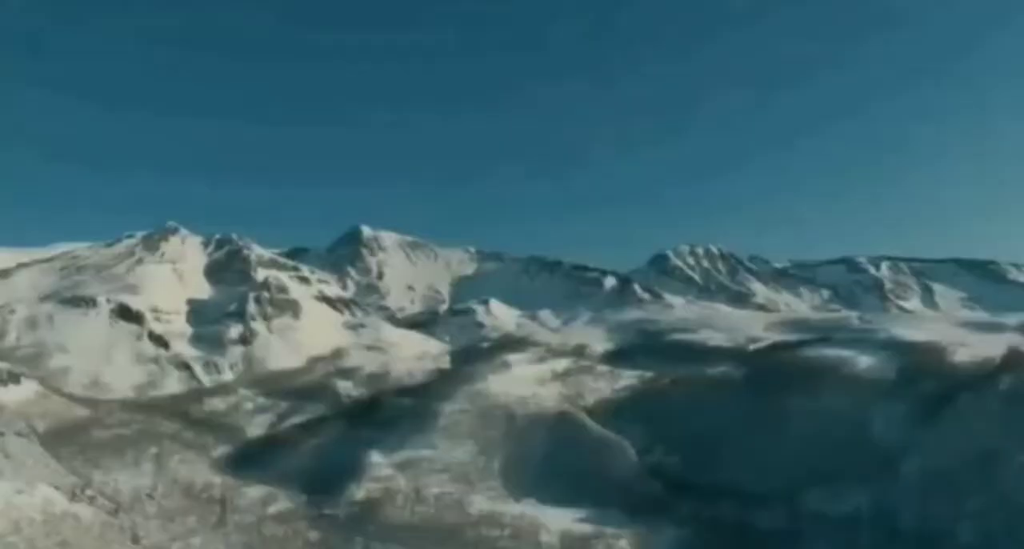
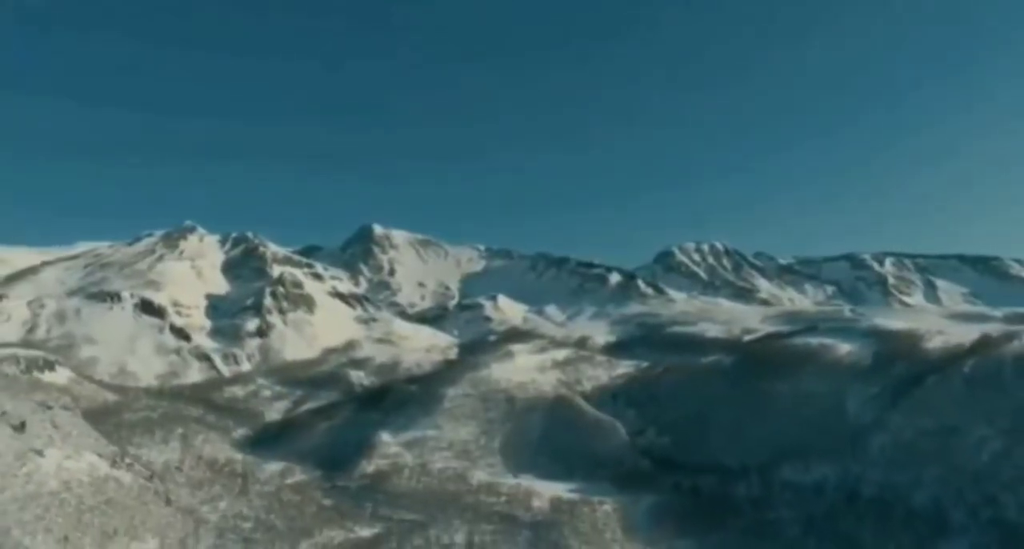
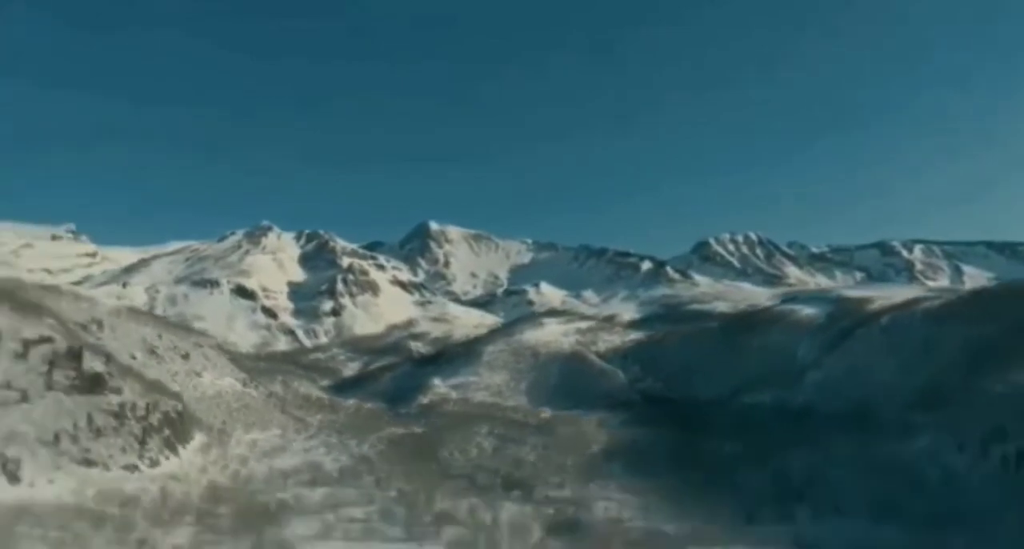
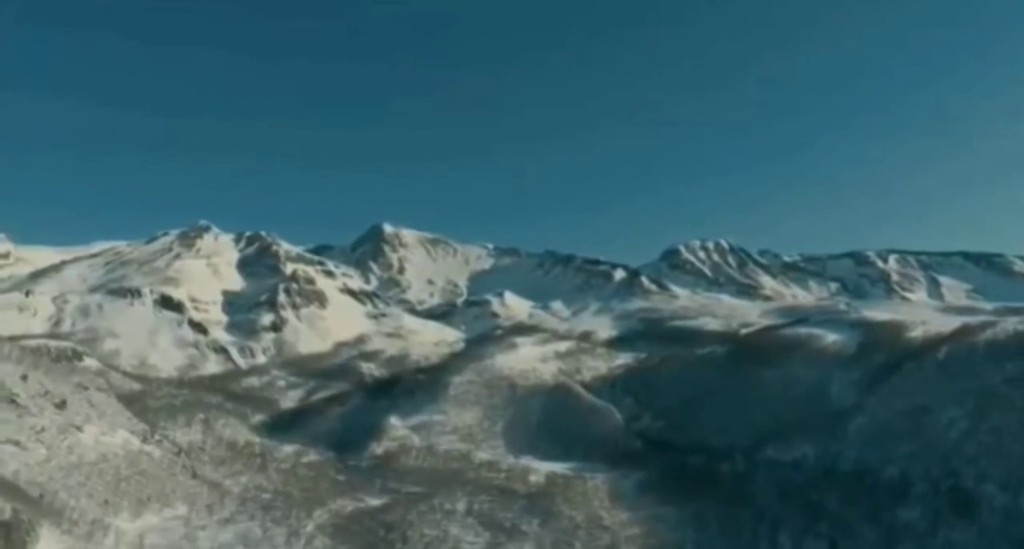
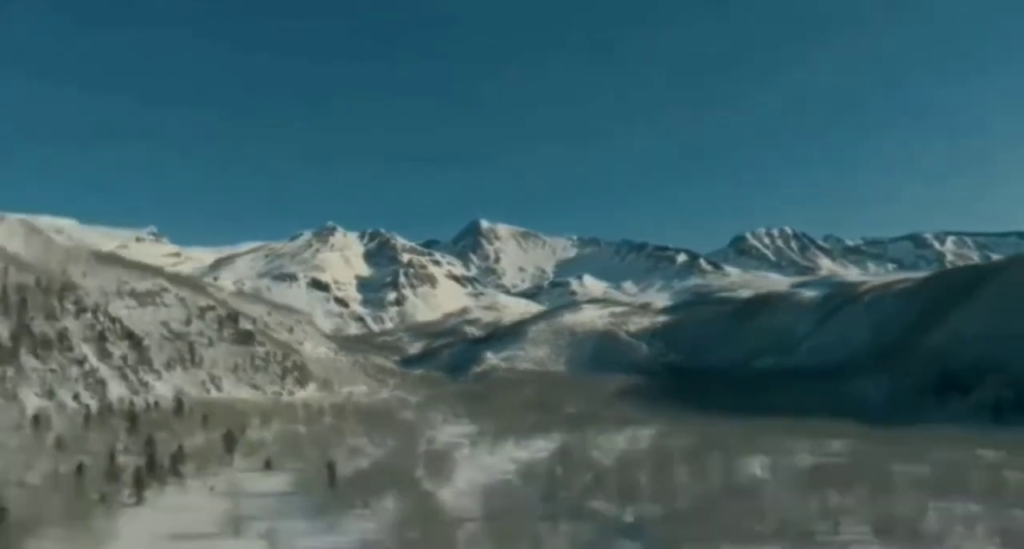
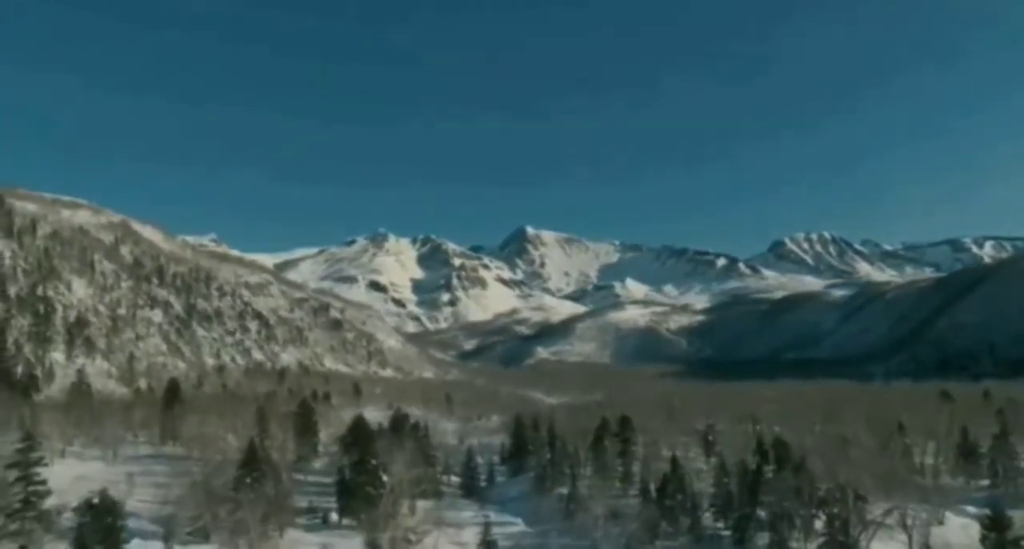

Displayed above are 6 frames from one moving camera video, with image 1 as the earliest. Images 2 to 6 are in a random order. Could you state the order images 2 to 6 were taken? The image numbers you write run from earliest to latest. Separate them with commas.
2, 4, 3, 5, 6
